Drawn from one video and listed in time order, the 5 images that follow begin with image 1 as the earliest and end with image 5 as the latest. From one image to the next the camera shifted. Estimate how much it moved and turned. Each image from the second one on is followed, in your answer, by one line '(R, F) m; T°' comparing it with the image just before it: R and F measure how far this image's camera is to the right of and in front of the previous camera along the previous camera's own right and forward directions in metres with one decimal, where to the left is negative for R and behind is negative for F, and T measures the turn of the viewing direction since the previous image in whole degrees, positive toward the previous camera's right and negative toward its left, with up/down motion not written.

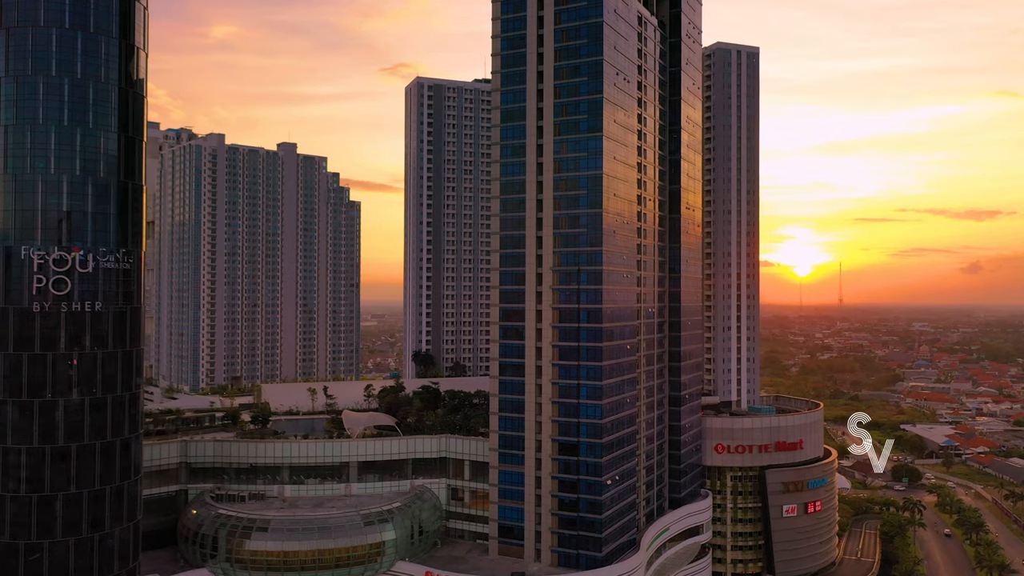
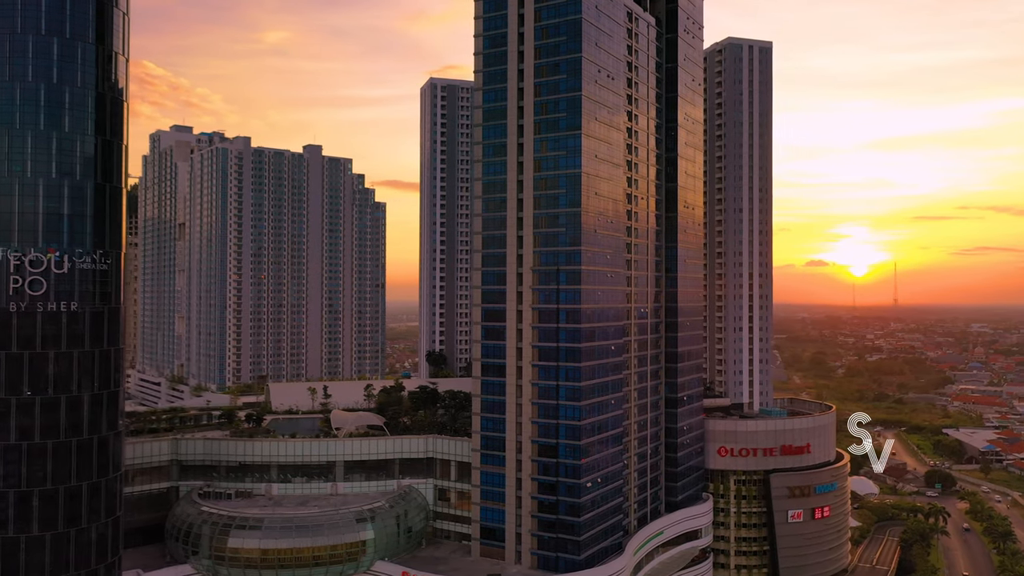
(+6.4, +0.7) m; -3°
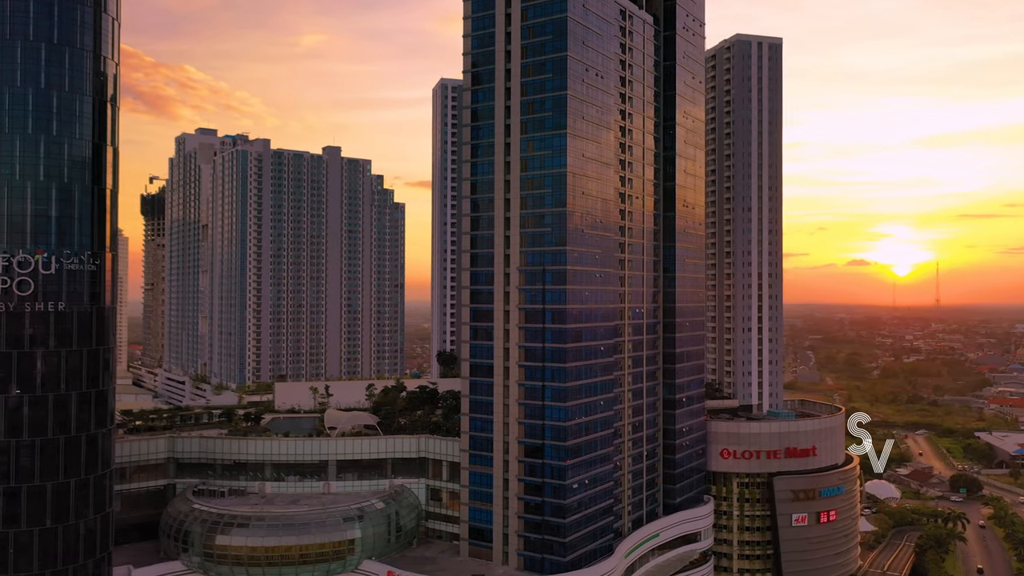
(+4.5, +0.3) m; -2°
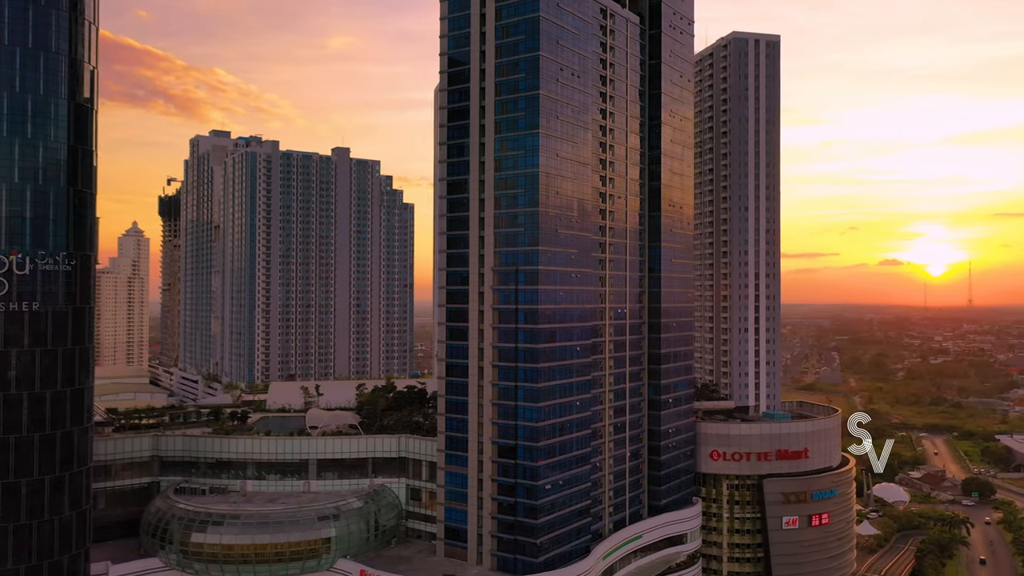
(+4.9, +0.1) m; -2°
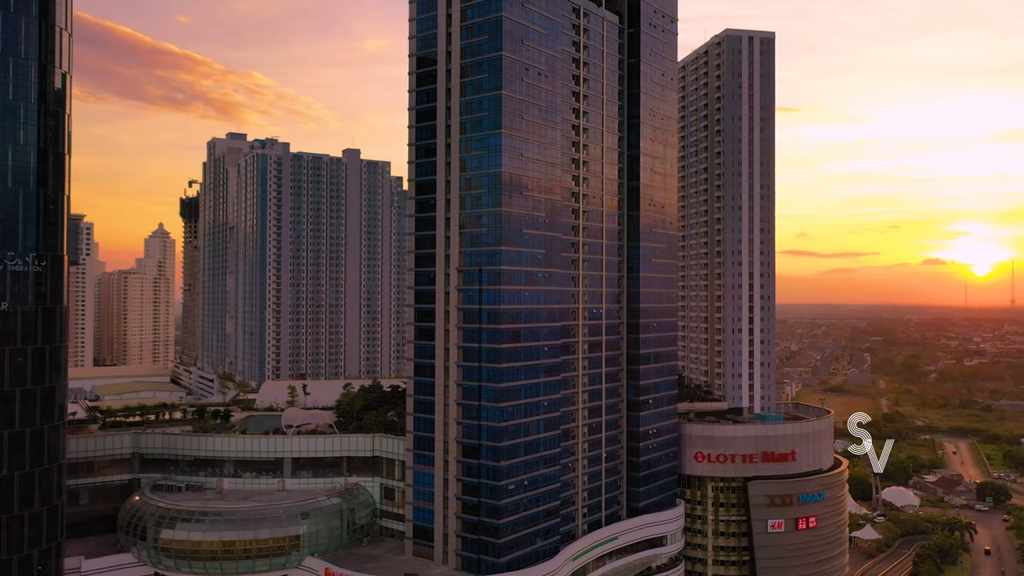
(+6.4, 0.0) m; -2°
